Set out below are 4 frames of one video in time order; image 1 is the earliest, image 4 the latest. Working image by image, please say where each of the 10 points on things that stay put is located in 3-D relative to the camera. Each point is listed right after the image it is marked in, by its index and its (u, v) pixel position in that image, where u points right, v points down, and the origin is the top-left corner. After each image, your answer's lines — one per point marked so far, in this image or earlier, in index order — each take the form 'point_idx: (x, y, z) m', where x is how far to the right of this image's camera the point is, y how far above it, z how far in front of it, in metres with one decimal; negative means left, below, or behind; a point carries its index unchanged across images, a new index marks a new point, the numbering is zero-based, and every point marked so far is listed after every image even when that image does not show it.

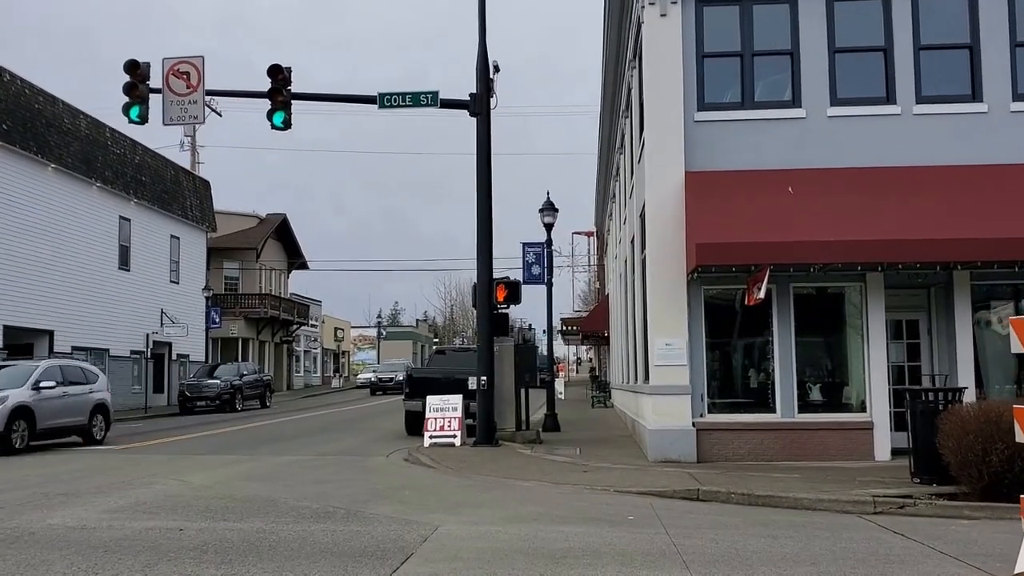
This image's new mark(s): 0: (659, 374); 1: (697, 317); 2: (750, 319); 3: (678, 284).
0: (+2.1, -1.2, +14.0) m
1: (+2.7, -0.4, +14.2) m
2: (+3.5, -0.5, +14.4) m
3: (+2.4, +0.1, +14.1) m
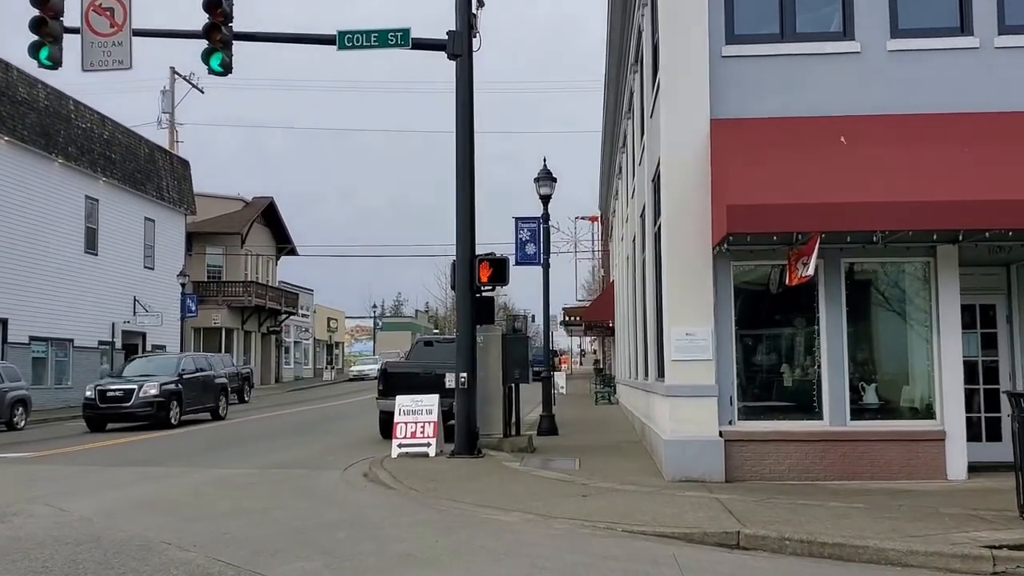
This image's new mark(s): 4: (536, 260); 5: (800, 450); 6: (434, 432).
0: (+1.9, -1.0, +11.2) m
1: (+2.5, -0.1, +11.4) m
2: (+3.3, -0.2, +11.6) m
3: (+2.2, +0.3, +11.3) m
4: (+0.5, +0.5, +18.1) m
5: (+3.3, -1.9, +11.1) m
6: (-1.1, -2.0, +13.5) m
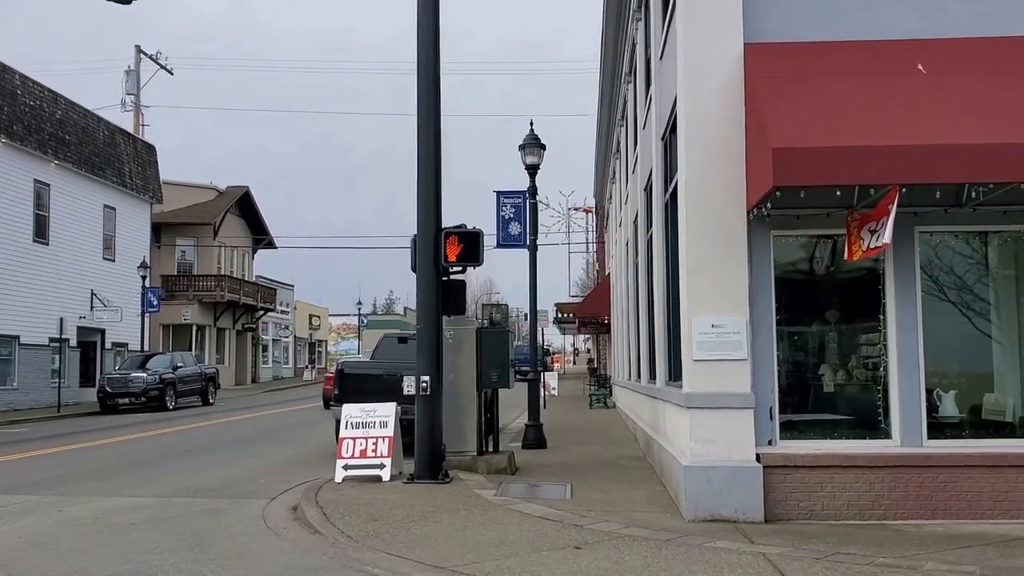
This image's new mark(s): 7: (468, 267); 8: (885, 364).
0: (+1.6, -0.8, +8.5) m
1: (+2.3, +0.1, +8.7) m
2: (+3.0, 0.0, +8.9) m
3: (+2.0, +0.5, +8.6) m
4: (+0.2, +0.7, +15.4) m
5: (+3.1, -1.7, +8.4) m
6: (-1.4, -1.8, +10.8) m
7: (-0.5, +0.2, +10.6) m
8: (+3.4, -0.7, +8.7) m
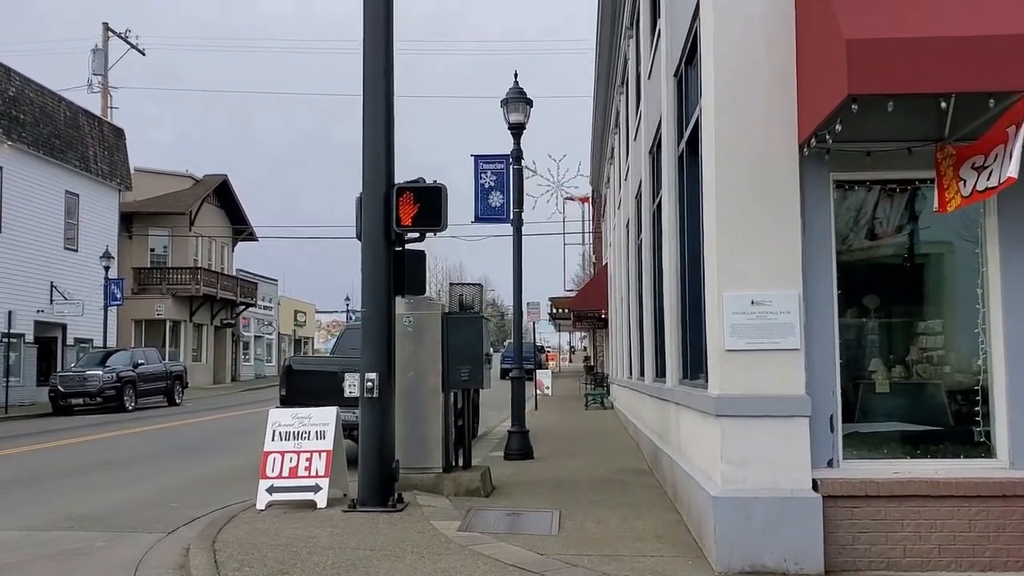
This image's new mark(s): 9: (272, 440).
0: (+1.4, -0.5, +6.2) m
1: (+2.0, +0.3, +6.4) m
2: (+2.8, +0.2, +6.6) m
3: (+1.7, +0.8, +6.2) m
4: (-0.1, +1.0, +13.0) m
5: (+2.8, -1.4, +6.1) m
6: (-1.6, -1.6, +8.4) m
7: (-0.7, +0.5, +8.2) m
8: (+3.2, -0.5, +6.4) m
9: (-2.1, -1.4, +8.7) m
